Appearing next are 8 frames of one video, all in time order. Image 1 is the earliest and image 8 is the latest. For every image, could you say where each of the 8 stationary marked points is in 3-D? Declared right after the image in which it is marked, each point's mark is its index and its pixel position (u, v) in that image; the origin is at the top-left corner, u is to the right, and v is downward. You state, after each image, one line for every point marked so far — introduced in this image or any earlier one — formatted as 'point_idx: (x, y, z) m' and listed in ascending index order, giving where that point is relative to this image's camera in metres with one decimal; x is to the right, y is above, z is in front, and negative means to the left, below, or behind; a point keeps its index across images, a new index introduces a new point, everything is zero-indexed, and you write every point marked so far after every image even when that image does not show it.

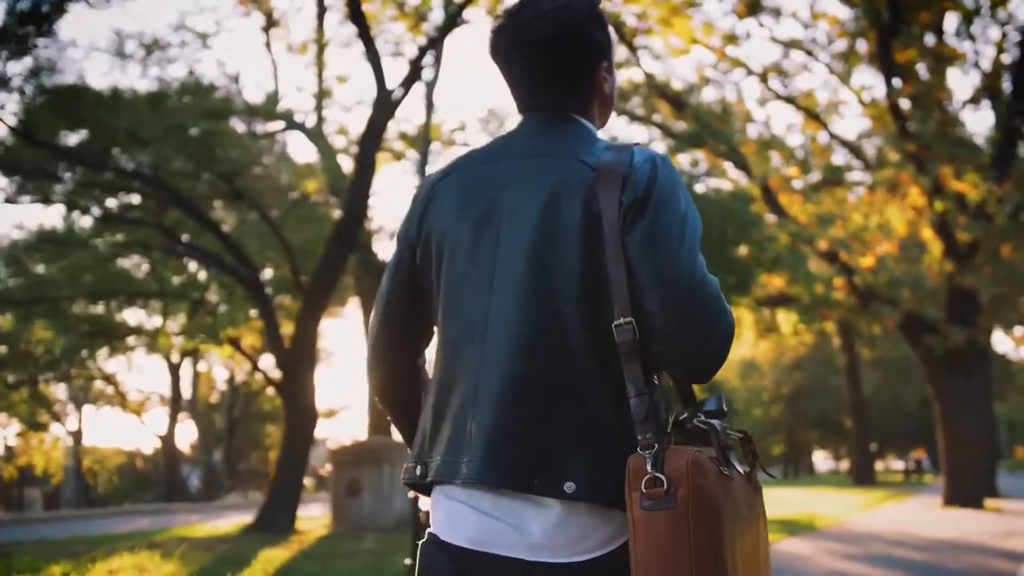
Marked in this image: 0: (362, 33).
0: (-1.4, +2.4, +11.5) m
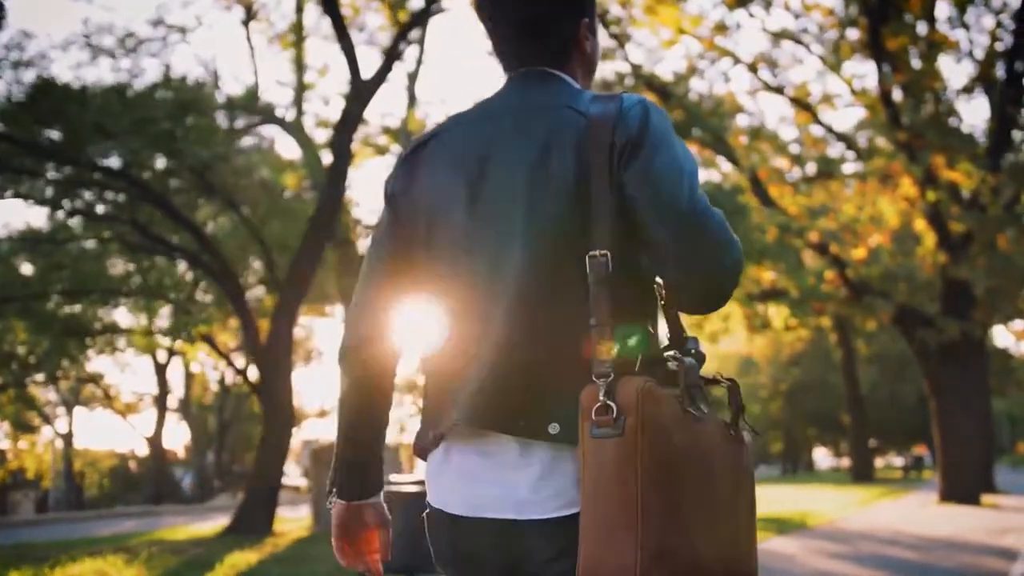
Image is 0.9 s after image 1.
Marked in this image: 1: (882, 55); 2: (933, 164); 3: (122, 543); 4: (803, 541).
0: (-1.6, +2.5, +11.2) m
1: (+4.5, +2.9, +14.9) m
2: (+4.7, +1.4, +13.7) m
3: (-3.8, -2.5, +11.9) m
4: (+2.4, -2.1, +10.1) m
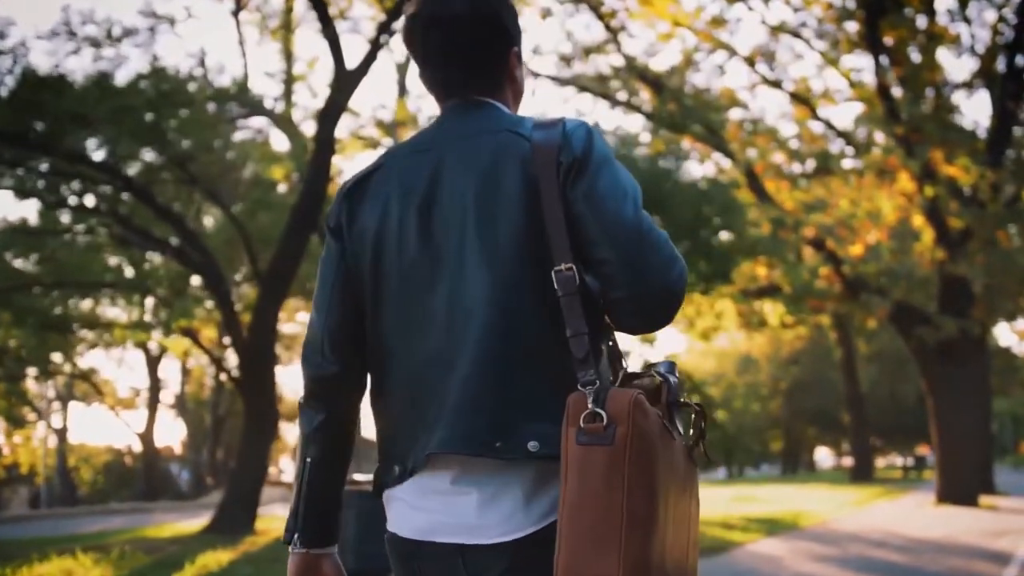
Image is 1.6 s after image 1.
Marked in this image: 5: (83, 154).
0: (-1.7, +2.5, +11.0) m
1: (+4.4, +2.9, +14.6) m
2: (+4.6, +1.4, +13.4) m
3: (-3.9, -2.4, +11.7) m
4: (+2.2, -2.0, +9.8) m
5: (-4.2, +1.3, +12.0) m
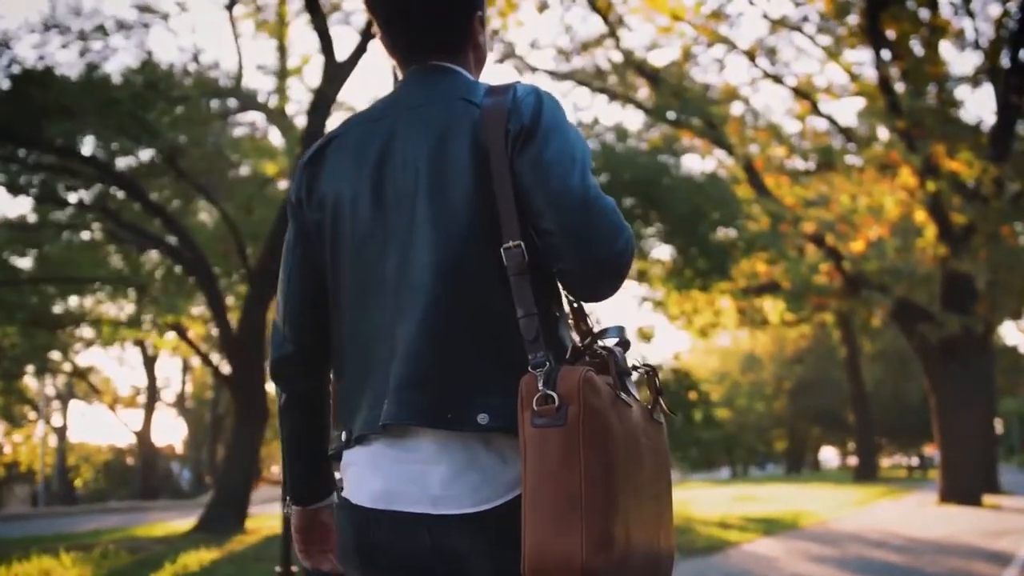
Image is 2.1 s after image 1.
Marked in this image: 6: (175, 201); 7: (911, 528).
0: (-1.8, +2.6, +10.8) m
1: (+4.4, +2.9, +14.4) m
2: (+4.6, +1.5, +13.2) m
3: (-4.0, -2.4, +11.5) m
4: (+2.2, -2.0, +9.6) m
5: (-4.3, +1.4, +11.9) m
6: (-3.8, +1.0, +13.8) m
7: (+3.6, -2.2, +11.1) m
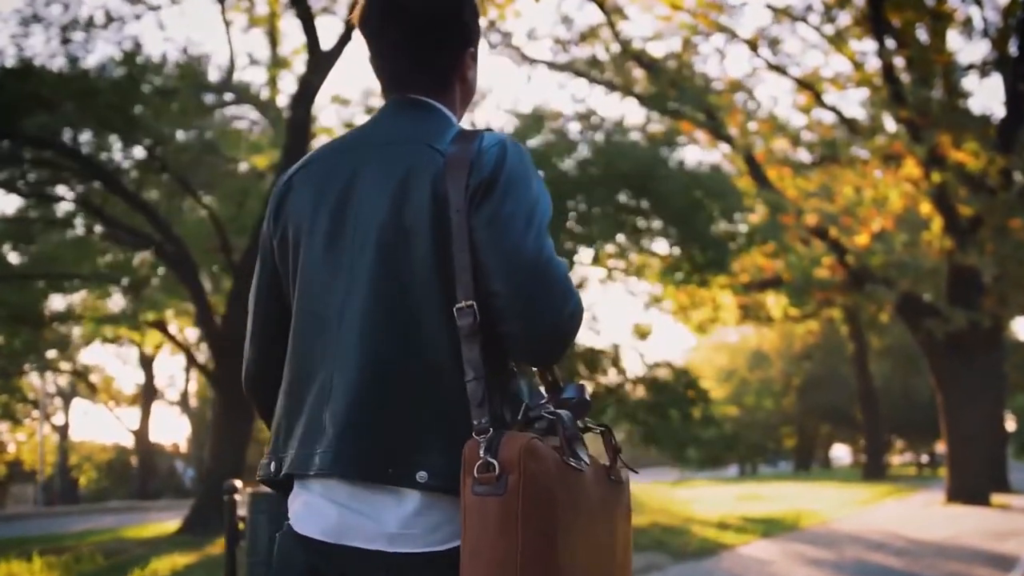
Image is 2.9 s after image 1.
0: (-1.9, +2.6, +10.5) m
1: (+4.3, +3.0, +14.1) m
2: (+4.5, +1.5, +12.9) m
3: (-4.1, -2.4, +11.3) m
4: (+2.1, -2.0, +9.3) m
5: (-4.4, +1.4, +11.6) m
6: (-3.9, +1.0, +13.5) m
7: (+3.6, -2.1, +10.8) m
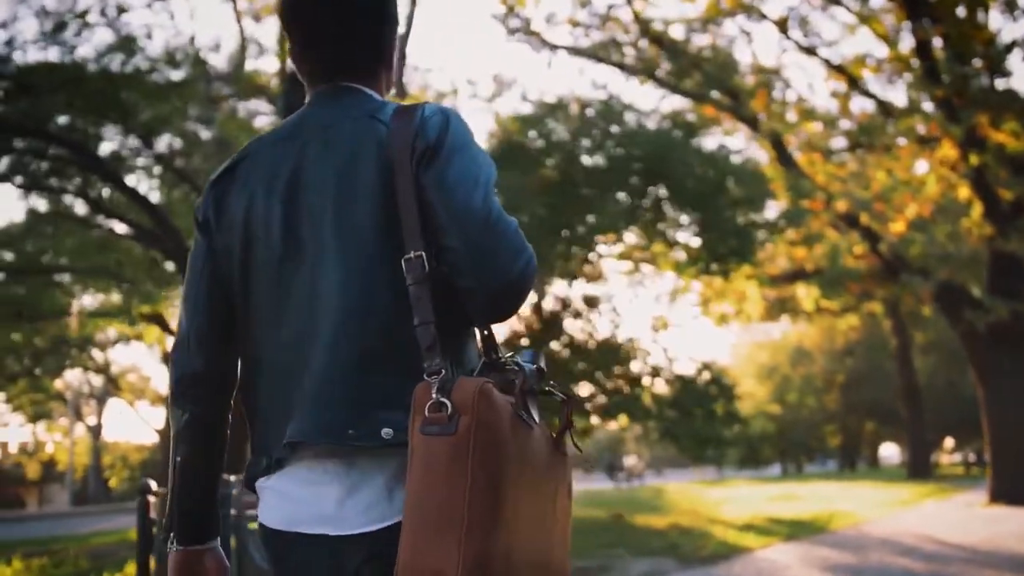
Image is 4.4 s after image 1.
0: (-1.9, +2.7, +10.1) m
1: (+4.5, +3.1, +13.4) m
2: (+4.7, +1.7, +12.2) m
3: (-3.9, -2.3, +10.9) m
4: (+2.1, -1.9, +8.7) m
5: (-4.3, +1.4, +11.3) m
6: (-3.7, +1.1, +13.2) m
7: (+3.7, -2.0, +10.1) m
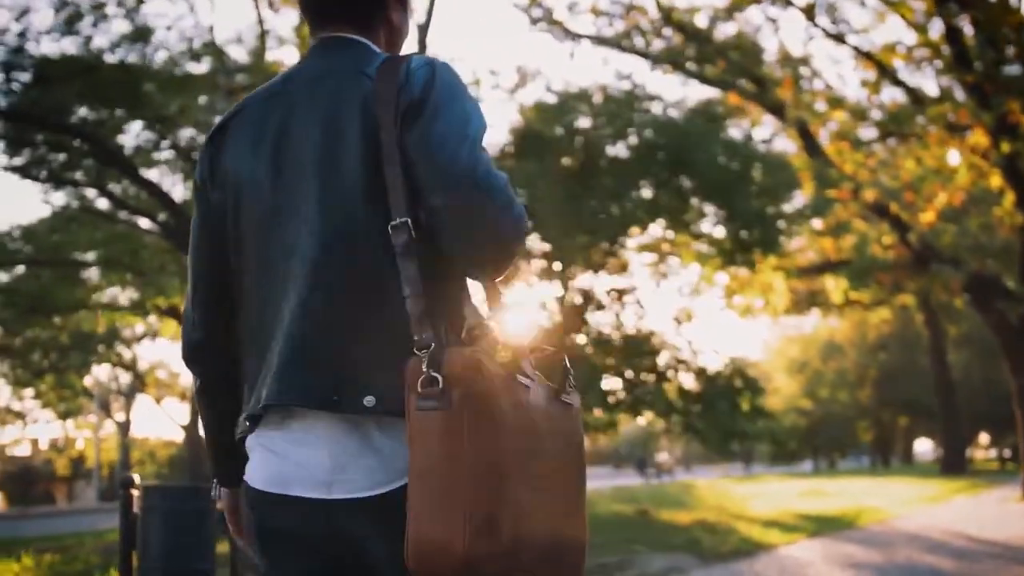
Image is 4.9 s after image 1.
0: (-1.7, +2.7, +10.0) m
1: (+4.7, +3.2, +13.1) m
2: (+4.9, +1.8, +11.9) m
3: (-3.8, -2.2, +10.8) m
4: (+2.2, -1.8, +8.5) m
5: (-4.1, +1.5, +11.2) m
6: (-3.5, +1.1, +13.1) m
7: (+3.8, -1.9, +9.9) m
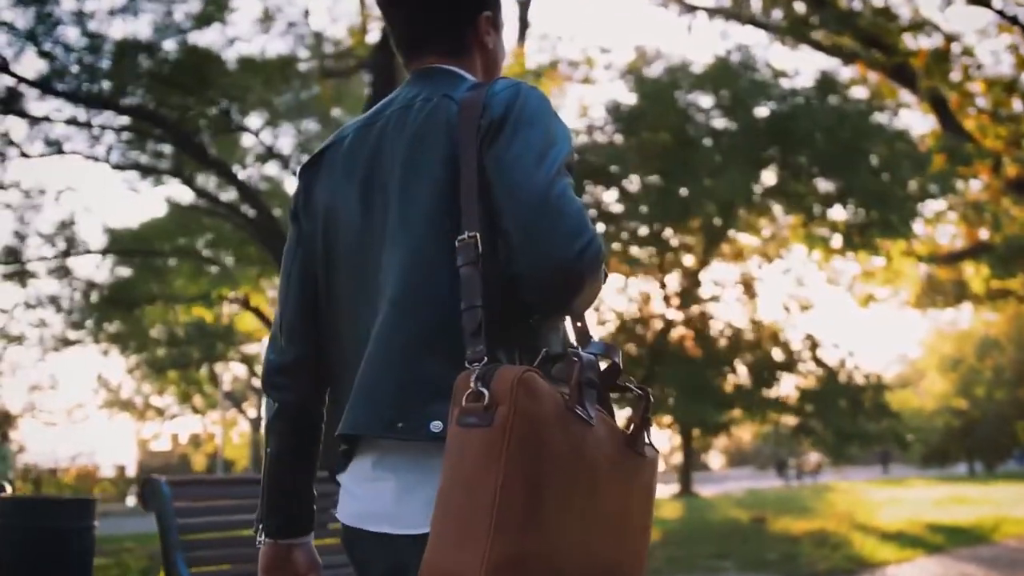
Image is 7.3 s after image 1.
0: (-1.1, +2.8, +9.4) m
1: (+5.7, +3.4, +11.7) m
2: (+5.7, +1.9, +10.5) m
3: (-3.0, -2.2, +10.5) m
4: (+2.7, -1.7, +7.4) m
5: (-3.3, +1.6, +10.9) m
6: (-2.4, +1.2, +12.7) m
7: (+4.4, -1.8, +8.6) m
